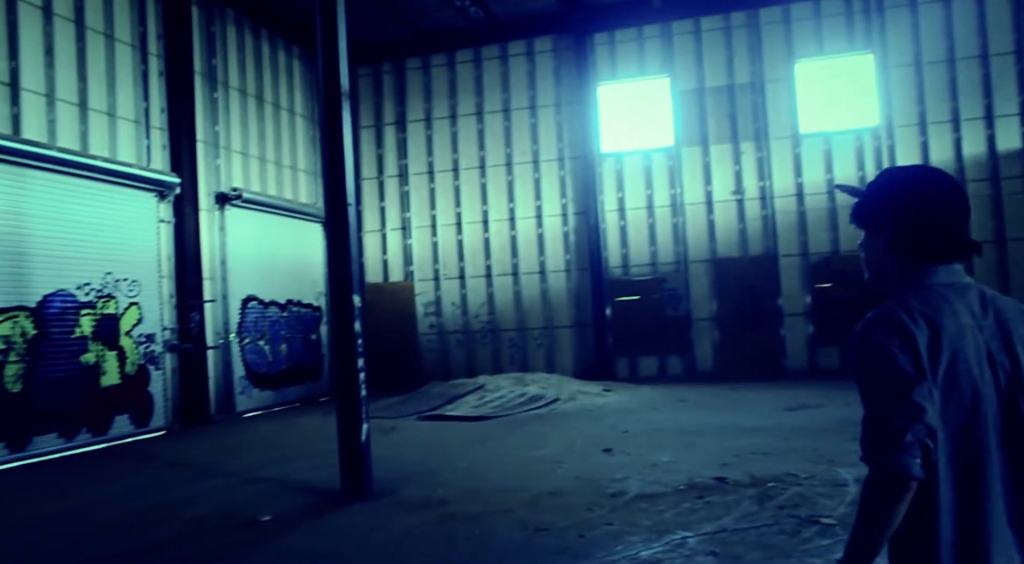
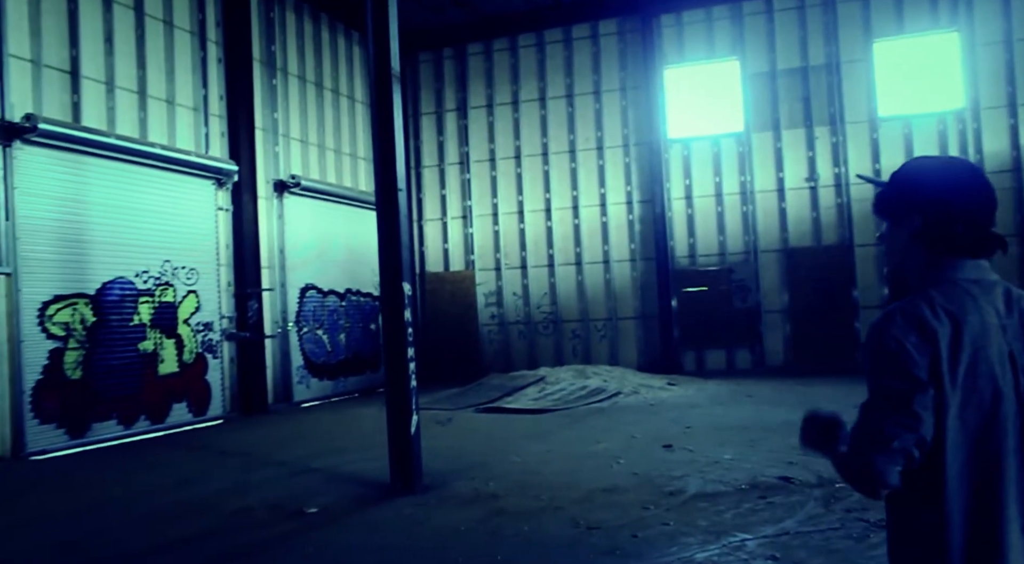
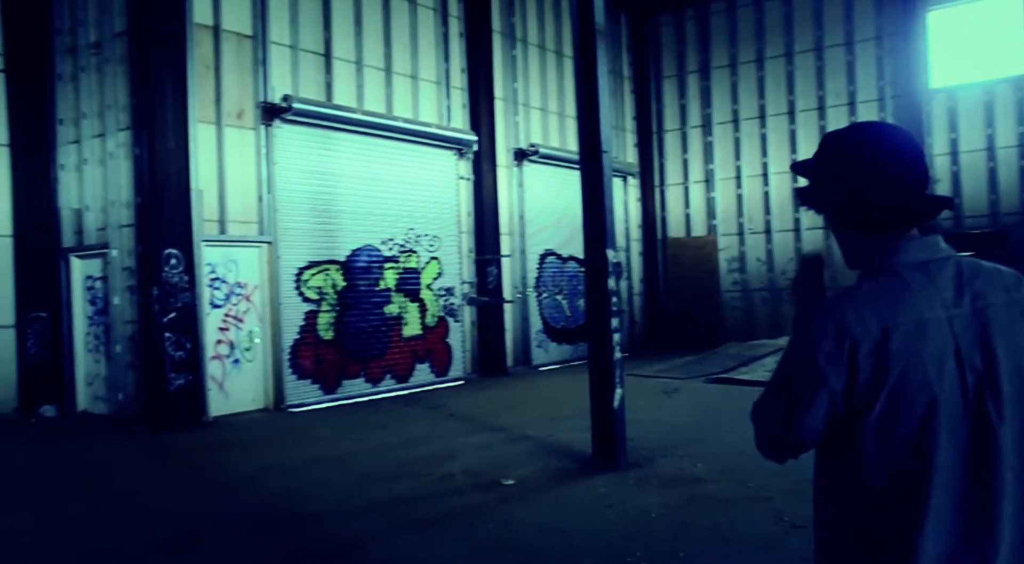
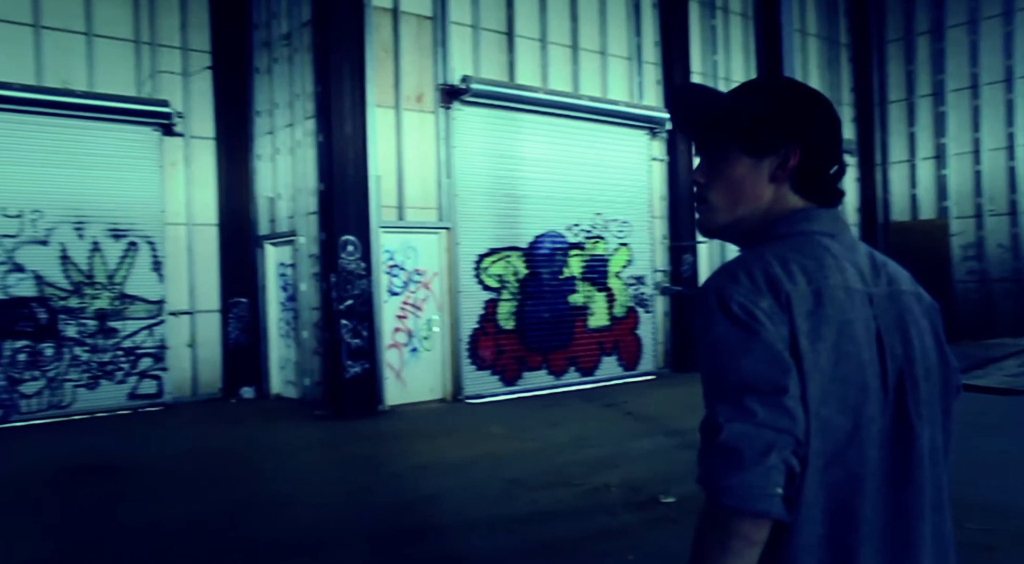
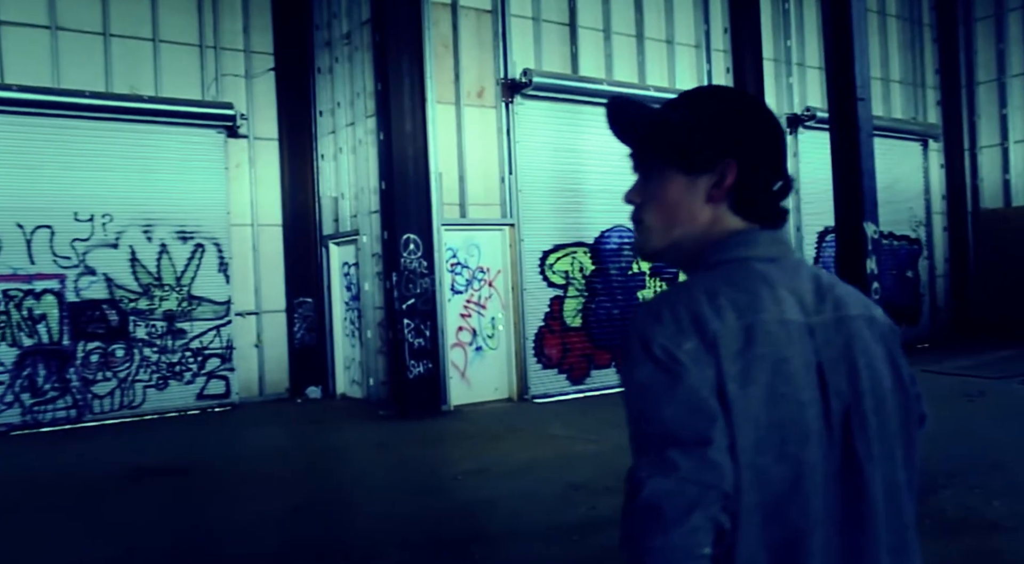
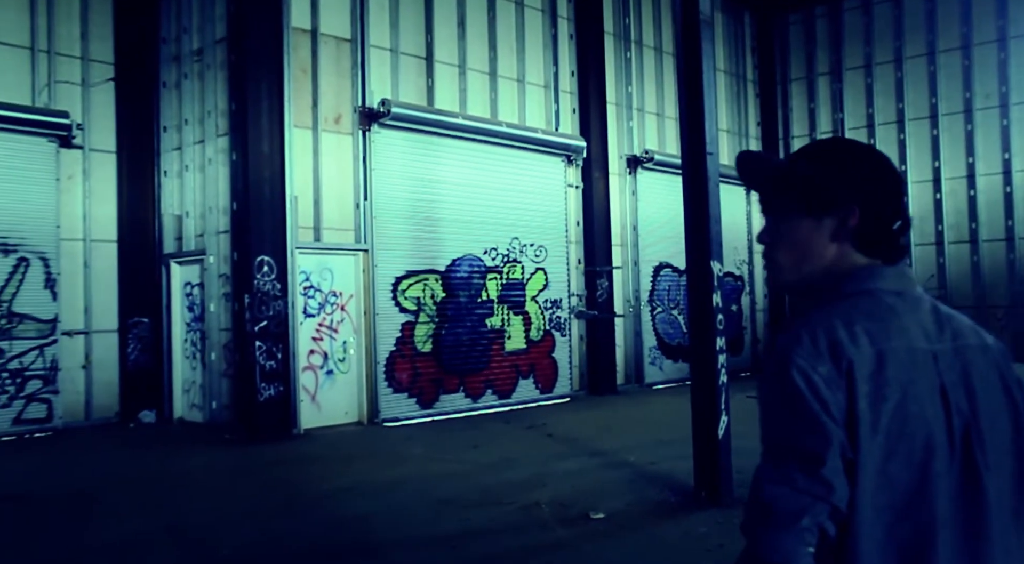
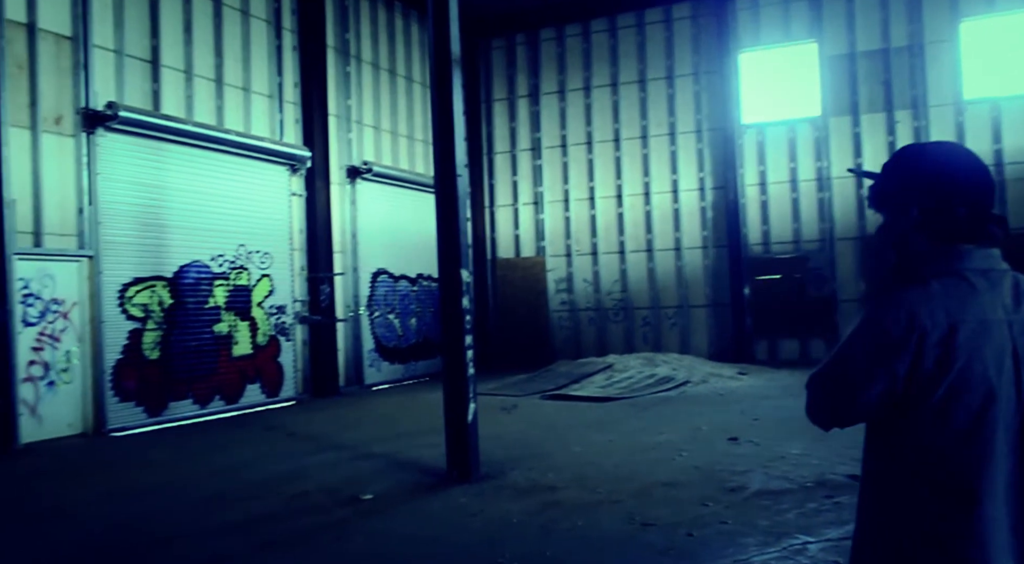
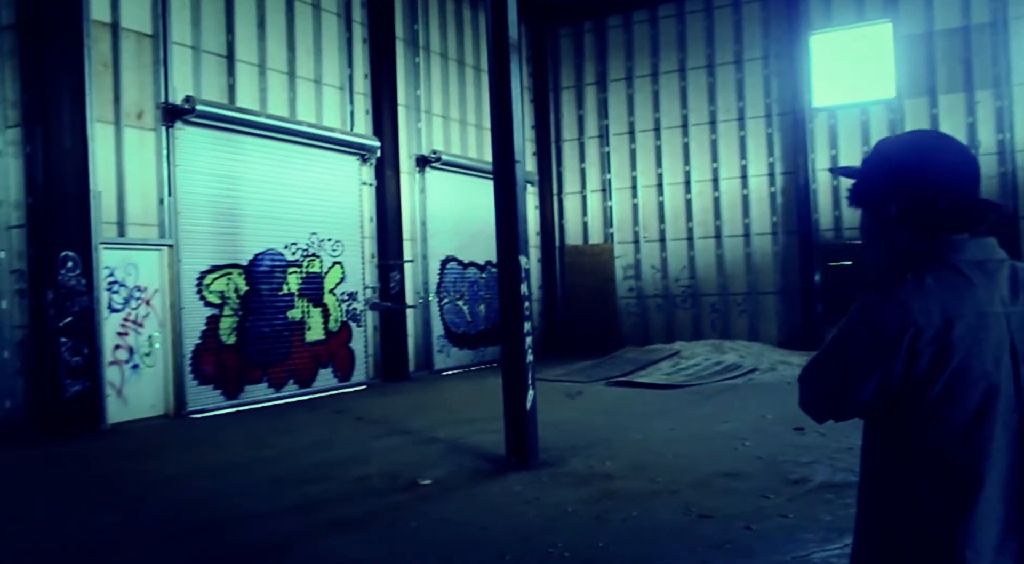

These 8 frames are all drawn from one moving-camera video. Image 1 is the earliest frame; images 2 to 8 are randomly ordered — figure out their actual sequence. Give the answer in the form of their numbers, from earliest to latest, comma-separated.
2, 7, 8, 3, 6, 4, 5
